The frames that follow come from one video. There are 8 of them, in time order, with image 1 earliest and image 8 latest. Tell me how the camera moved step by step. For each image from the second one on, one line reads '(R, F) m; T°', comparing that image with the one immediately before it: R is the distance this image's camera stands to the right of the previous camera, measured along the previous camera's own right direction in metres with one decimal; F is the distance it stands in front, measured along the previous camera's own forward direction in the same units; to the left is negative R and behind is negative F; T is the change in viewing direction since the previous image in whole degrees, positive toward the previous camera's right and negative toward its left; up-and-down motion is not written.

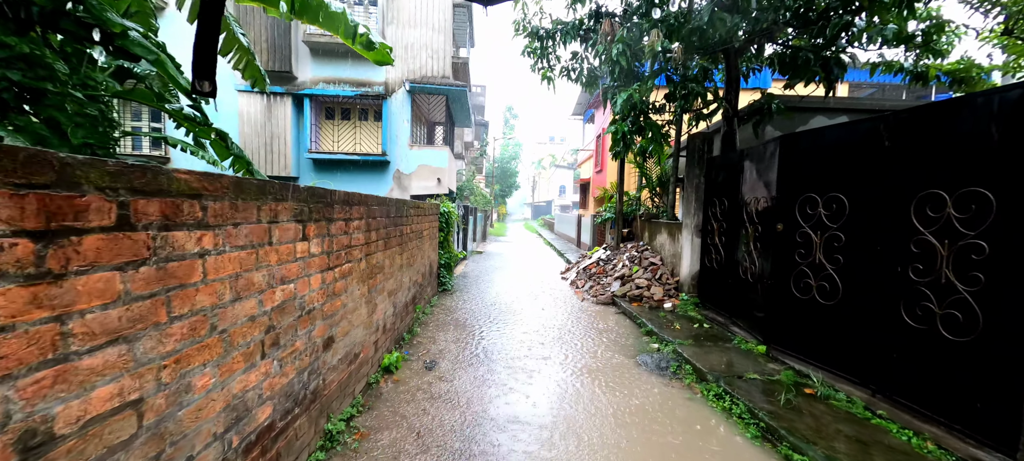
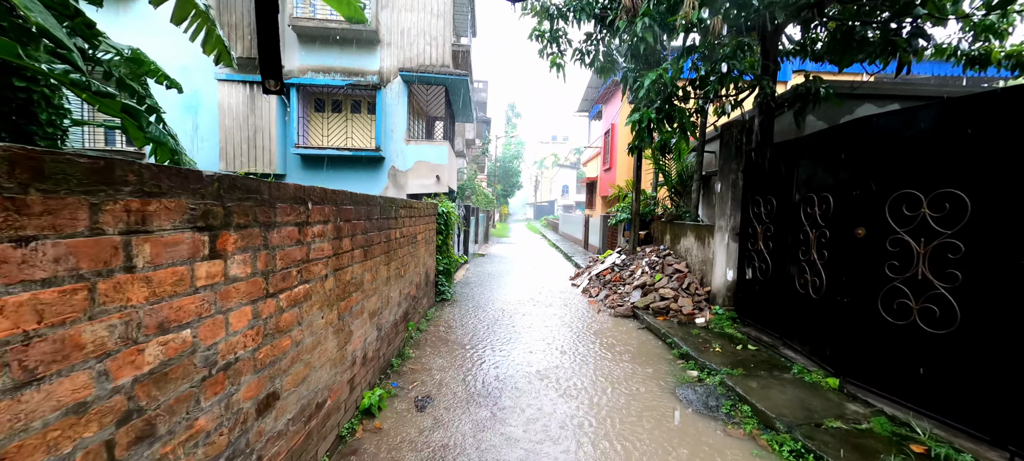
(-0.1, +0.8) m; 0°
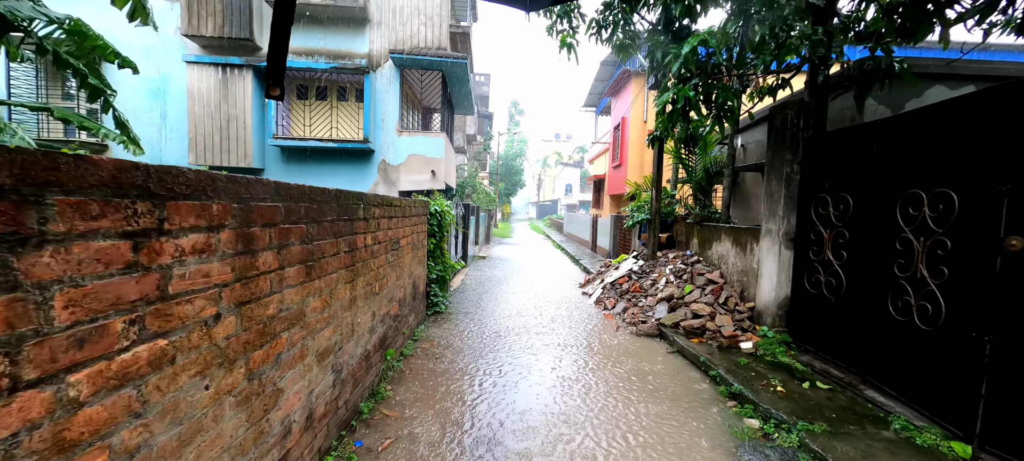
(0.0, +0.9) m; 0°
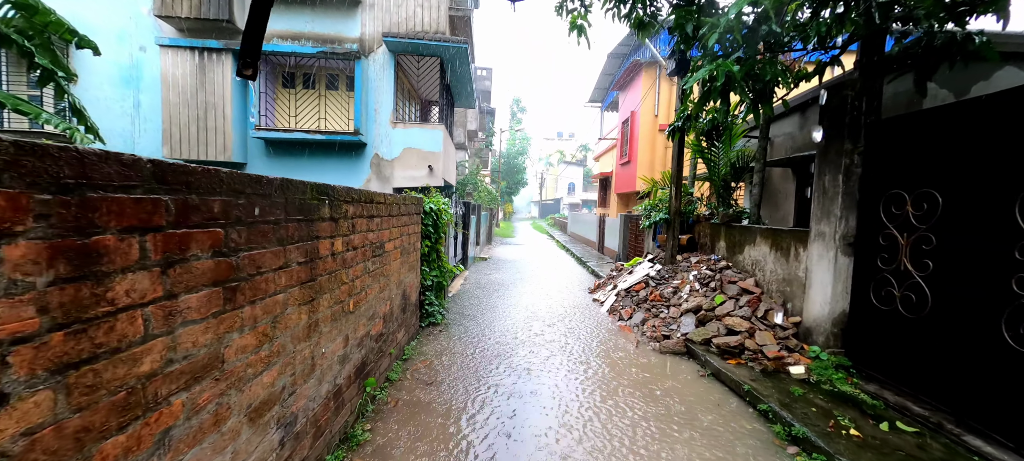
(0.0, +0.6) m; 0°
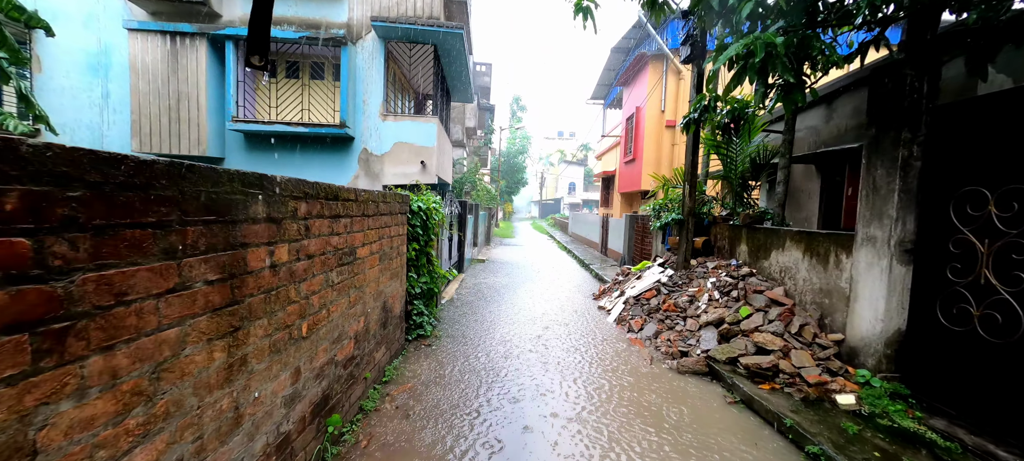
(0.0, +0.5) m; 0°
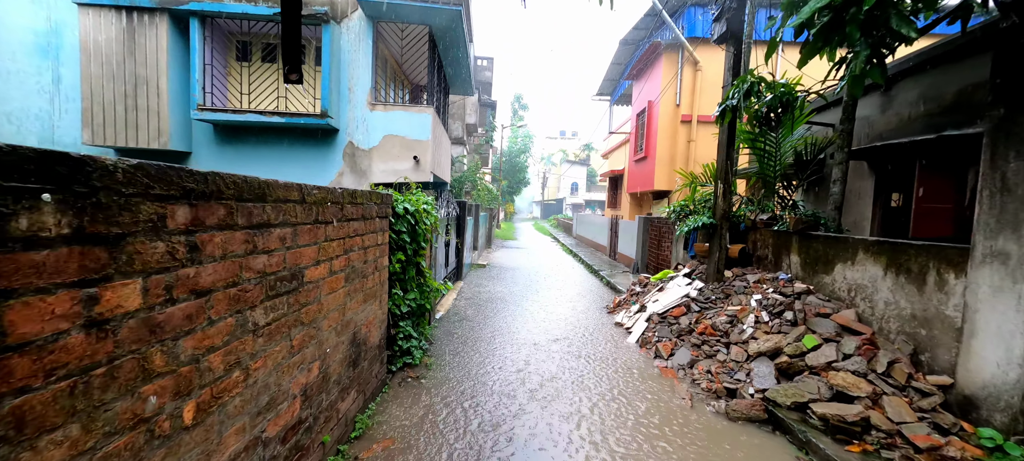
(-0.1, +0.8) m; 0°
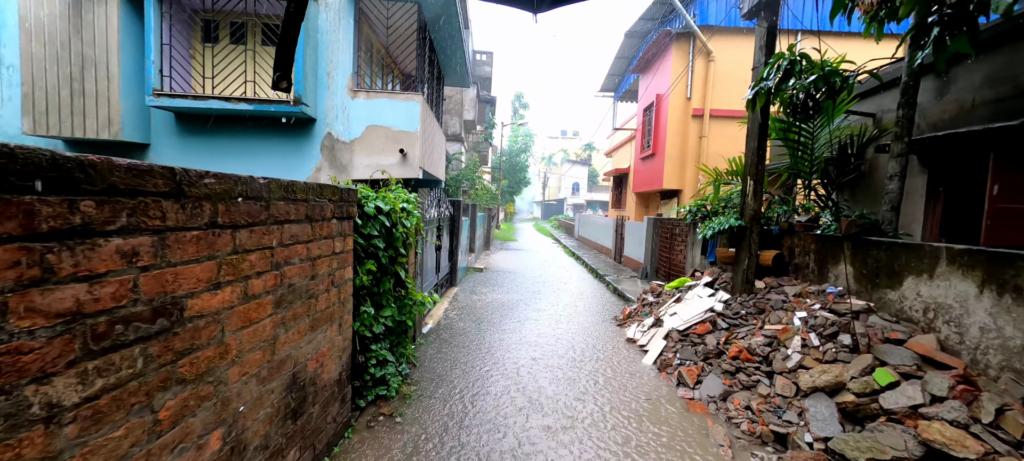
(0.0, +0.6) m; 0°
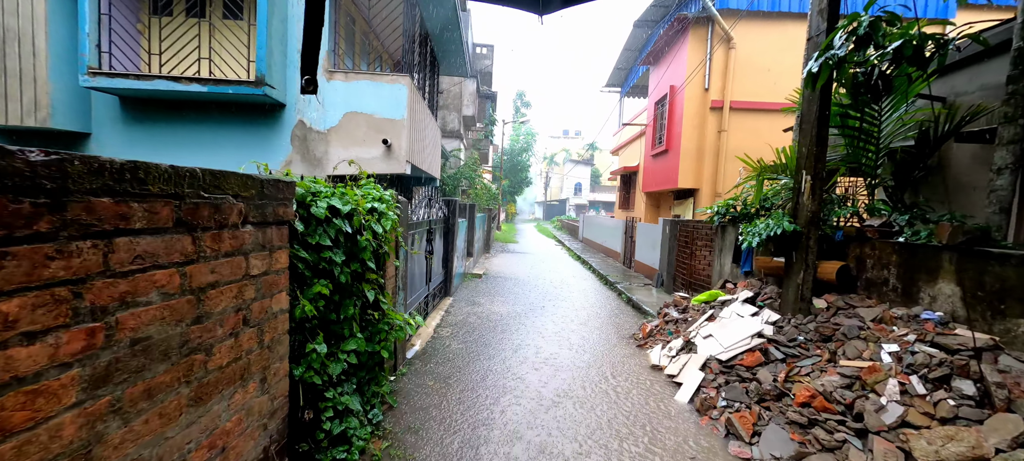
(0.0, +0.8) m; 0°
